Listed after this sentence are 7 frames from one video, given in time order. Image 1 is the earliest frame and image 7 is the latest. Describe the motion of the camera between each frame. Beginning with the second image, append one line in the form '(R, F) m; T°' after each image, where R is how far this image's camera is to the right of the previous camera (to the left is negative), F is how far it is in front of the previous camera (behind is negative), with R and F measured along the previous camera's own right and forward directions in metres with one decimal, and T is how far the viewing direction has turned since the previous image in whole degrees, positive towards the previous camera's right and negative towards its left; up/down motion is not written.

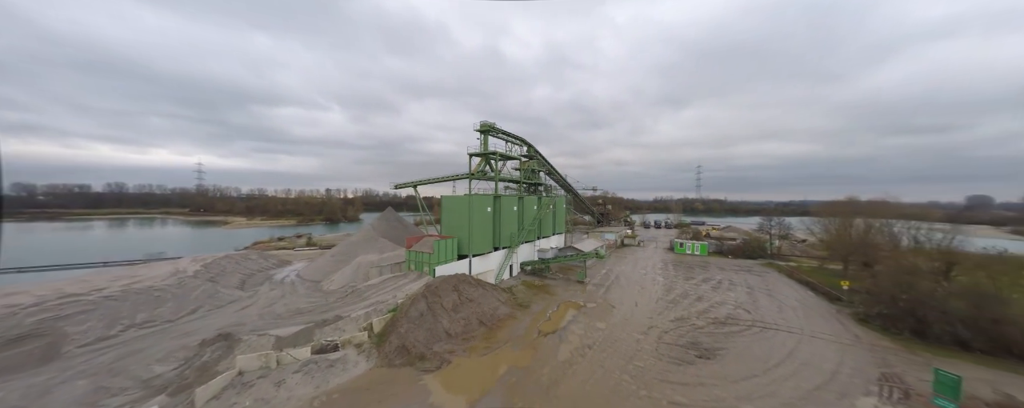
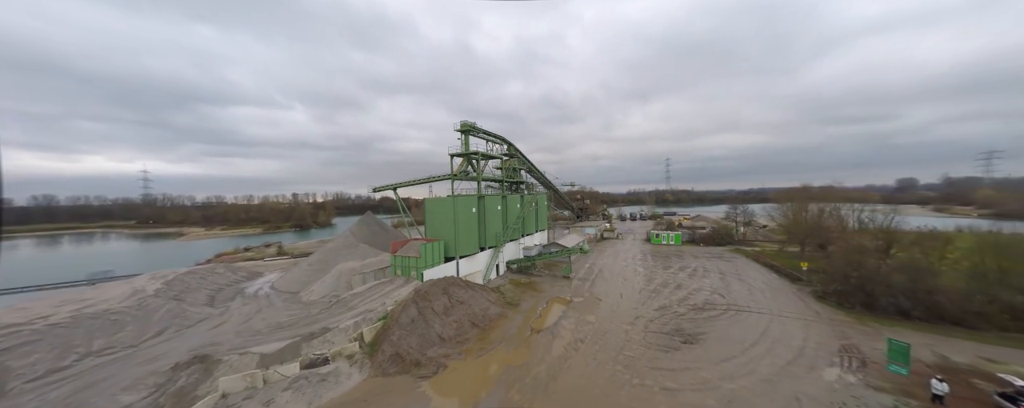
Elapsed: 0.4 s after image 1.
(-0.4, -0.1) m; +4°
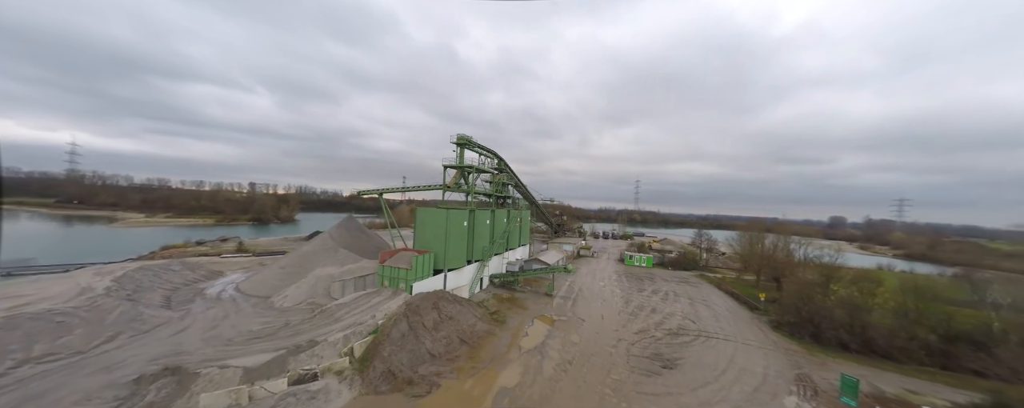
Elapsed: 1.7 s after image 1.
(-1.1, -0.3) m; +5°
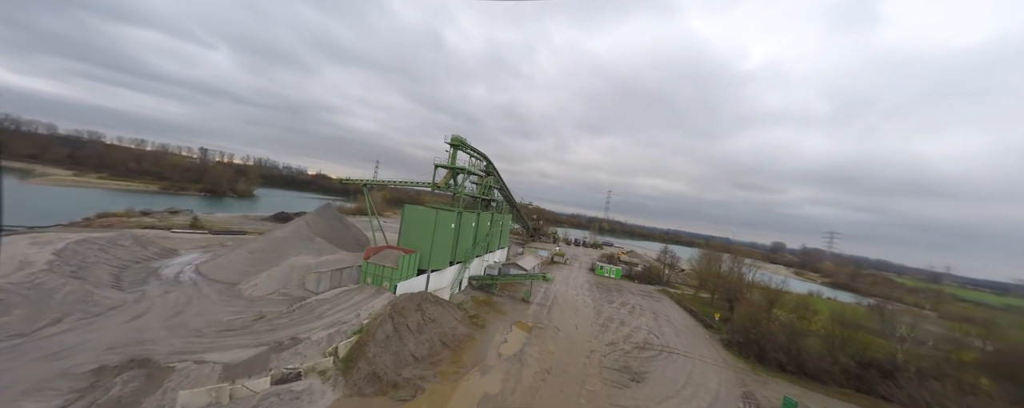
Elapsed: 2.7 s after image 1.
(-1.0, -0.3) m; +5°
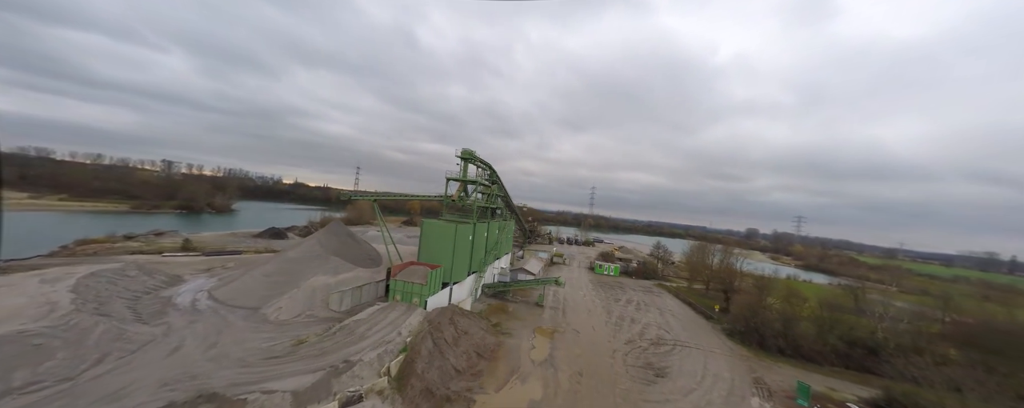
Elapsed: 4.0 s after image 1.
(-1.8, -0.6) m; +3°
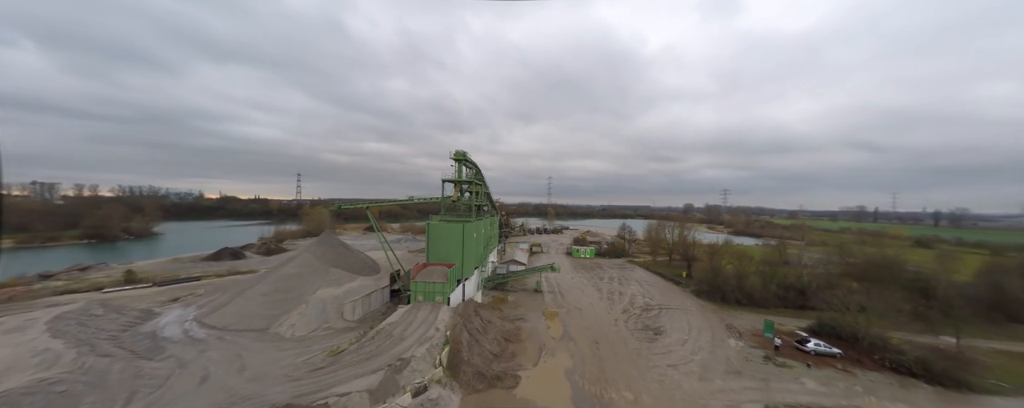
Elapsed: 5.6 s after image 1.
(-2.6, -1.1) m; +8°
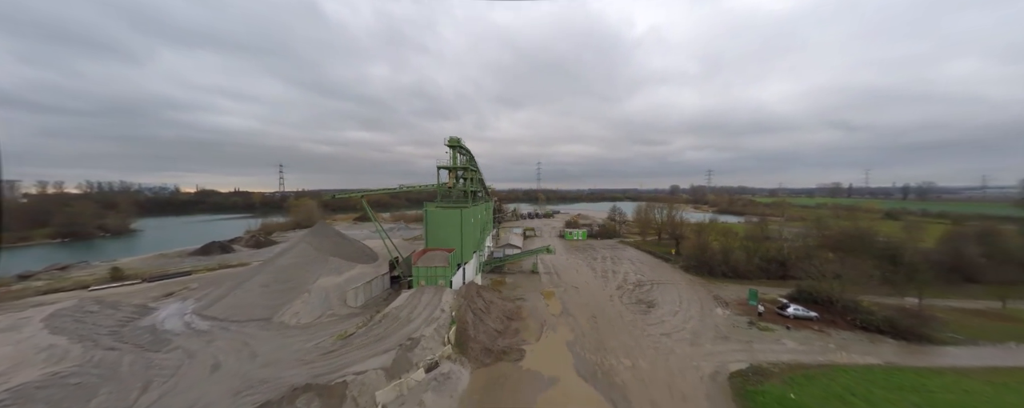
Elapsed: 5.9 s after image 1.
(-0.4, -0.3) m; +2°
